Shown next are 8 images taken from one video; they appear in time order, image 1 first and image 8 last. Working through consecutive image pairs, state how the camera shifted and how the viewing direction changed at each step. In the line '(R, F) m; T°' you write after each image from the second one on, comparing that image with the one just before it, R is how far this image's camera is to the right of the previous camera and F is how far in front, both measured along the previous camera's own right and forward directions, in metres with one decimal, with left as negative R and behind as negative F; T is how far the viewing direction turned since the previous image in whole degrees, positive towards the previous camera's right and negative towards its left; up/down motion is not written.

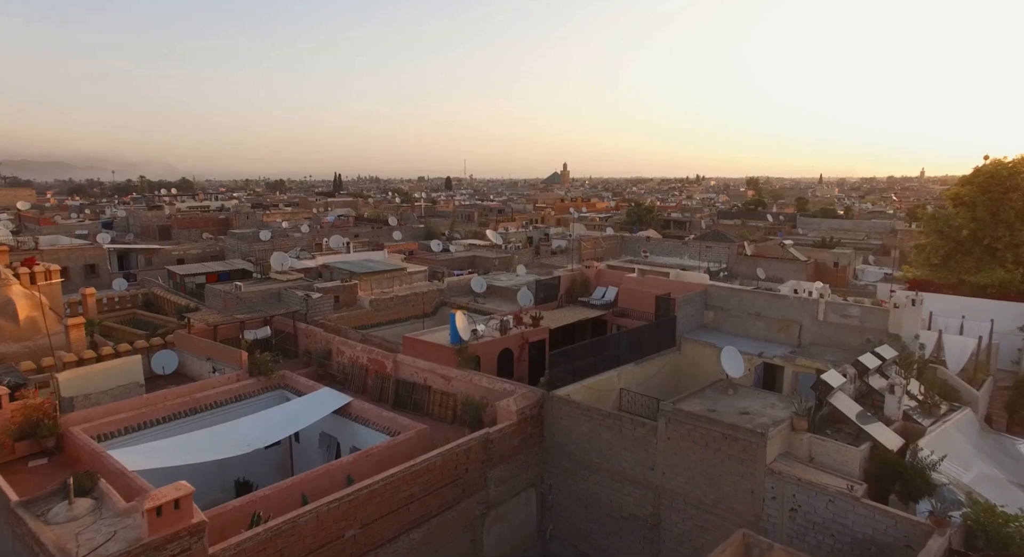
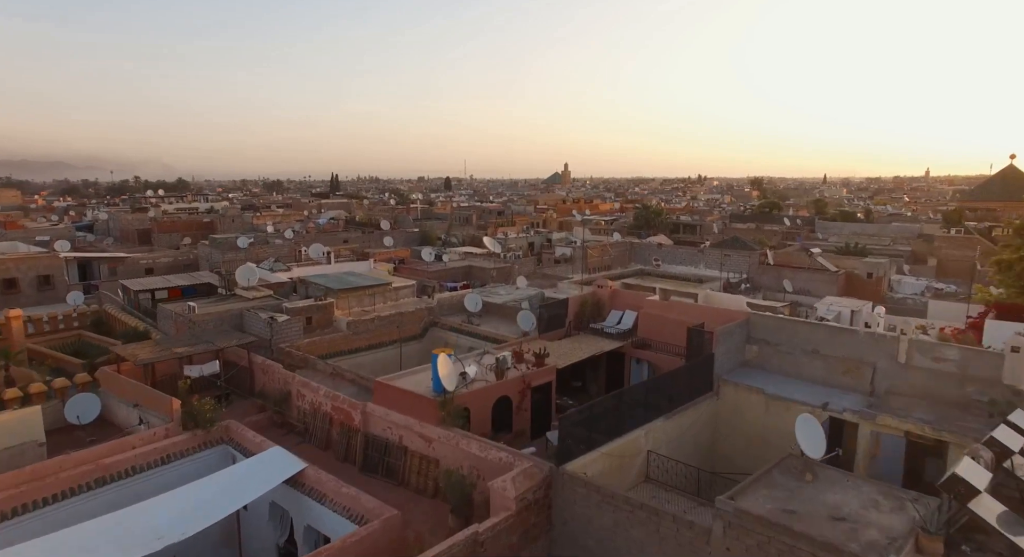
(0.0, +2.7) m; 0°
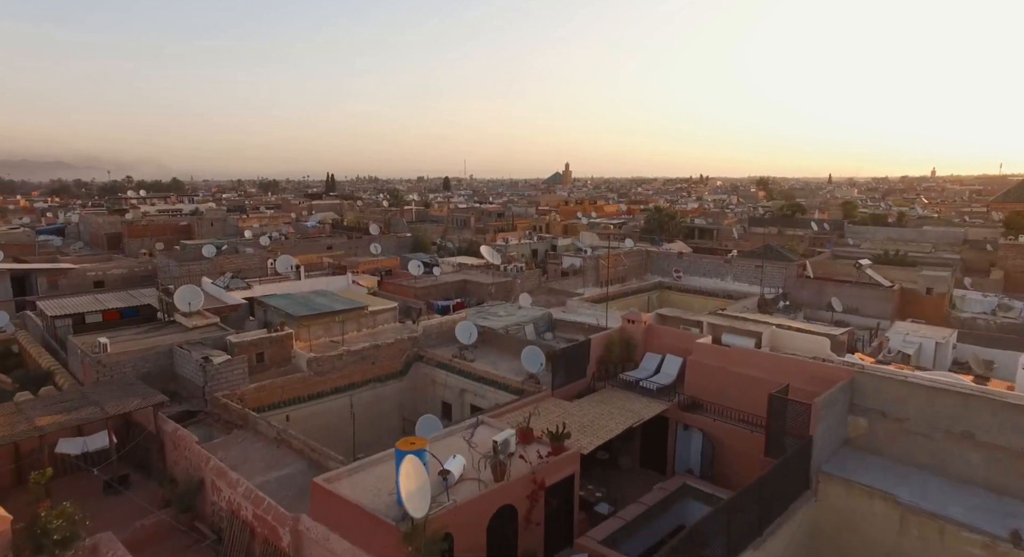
(-0.1, +3.6) m; 0°
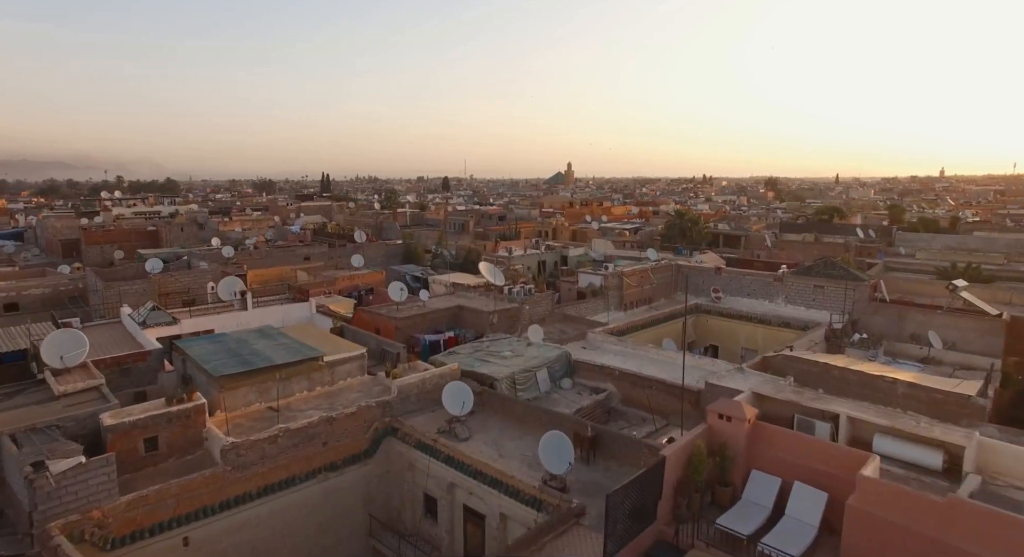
(-0.2, +4.6) m; 0°
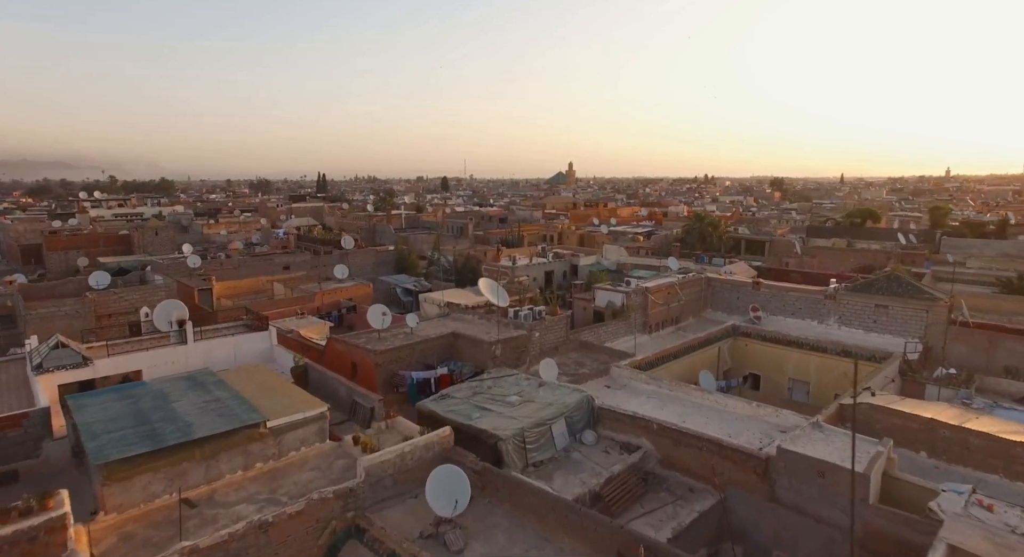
(-0.2, +3.3) m; 0°
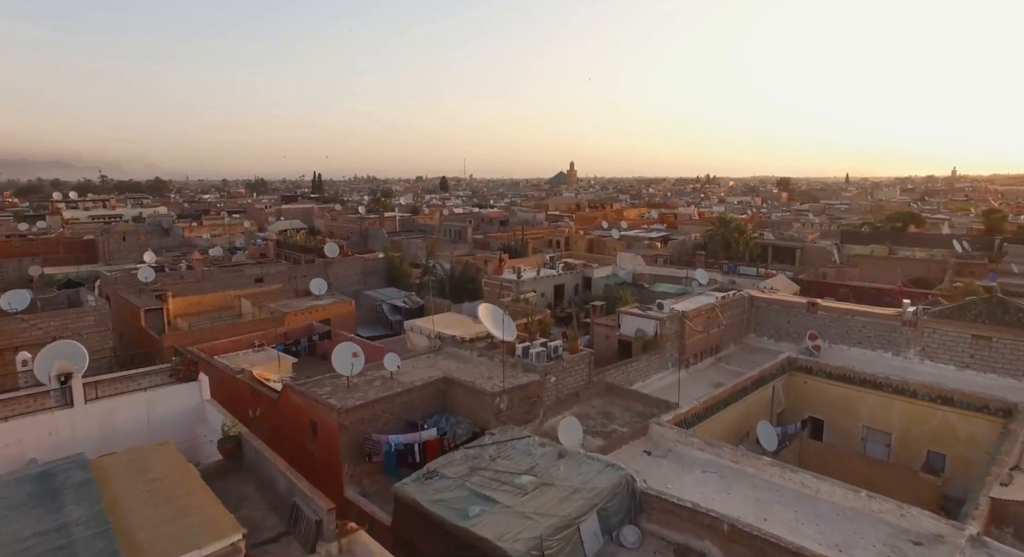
(-0.2, +3.5) m; 0°
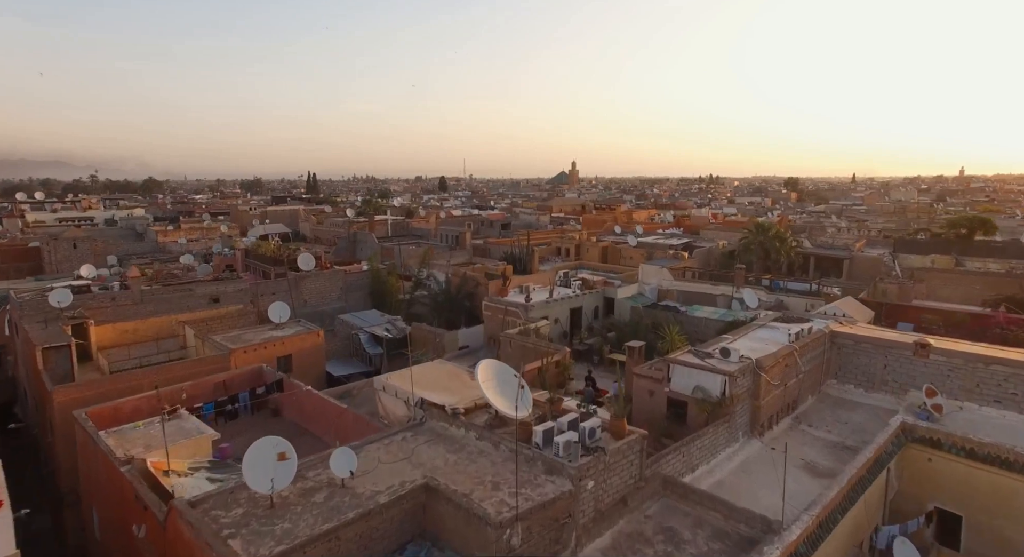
(-0.2, +4.3) m; 0°
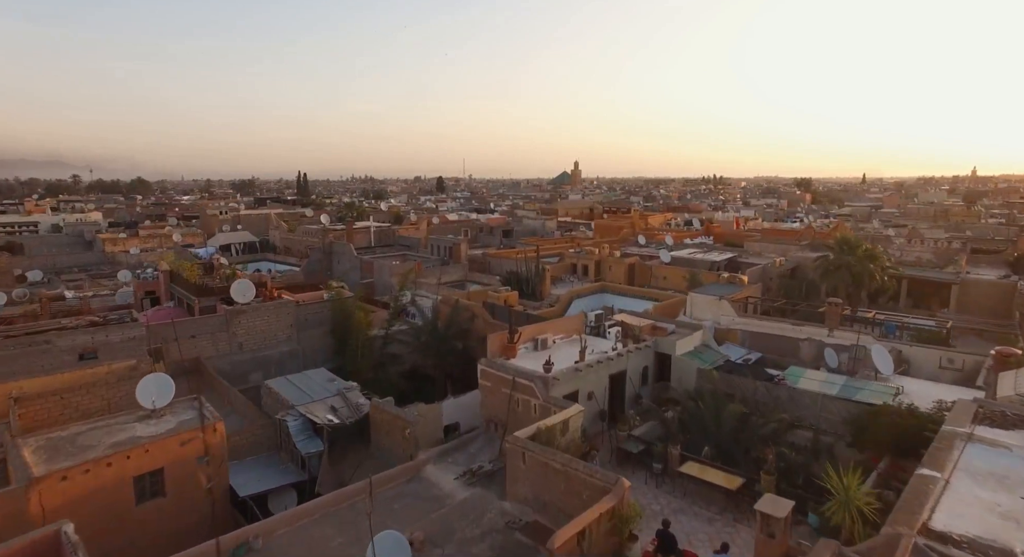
(-0.2, +6.7) m; 0°
